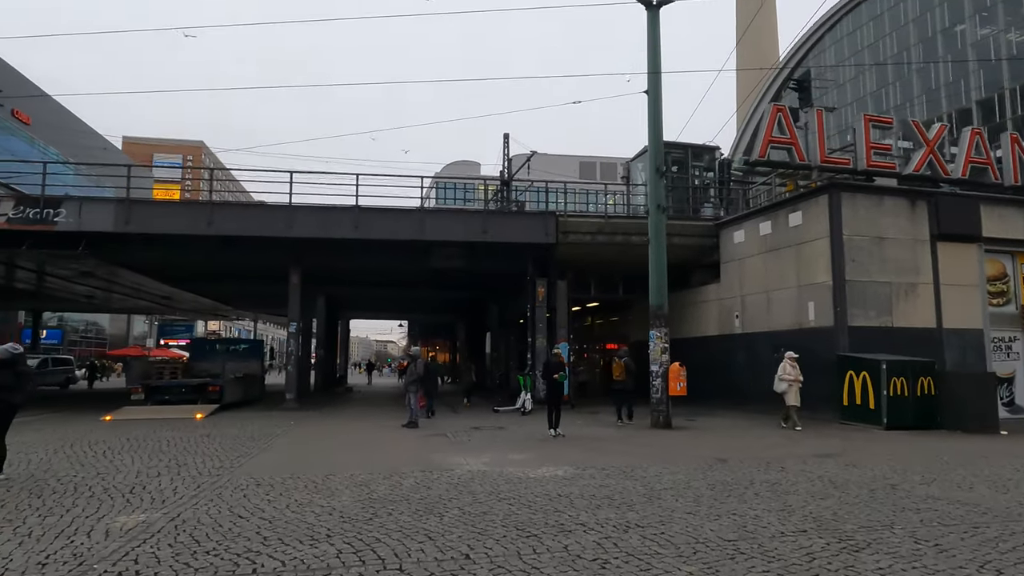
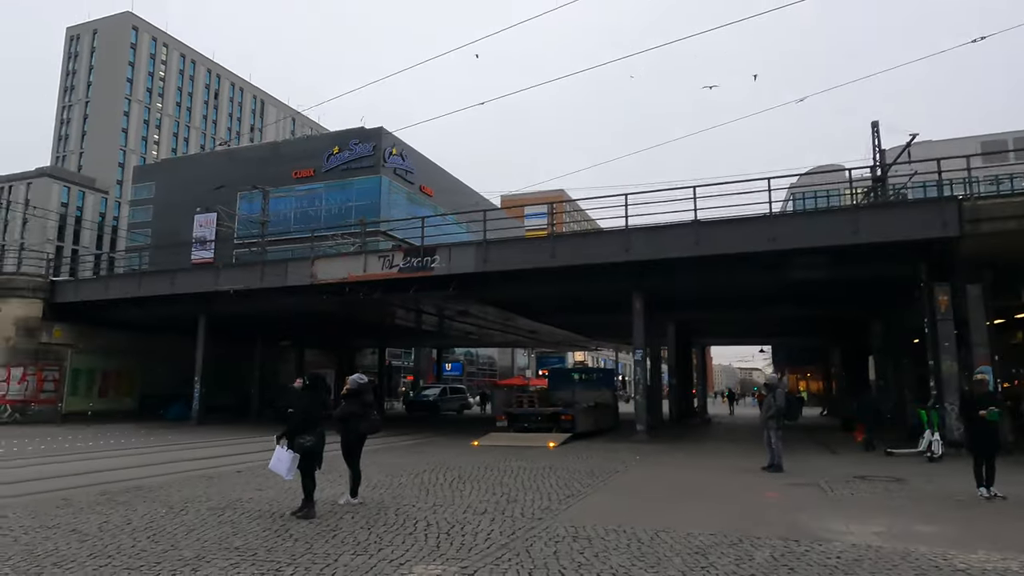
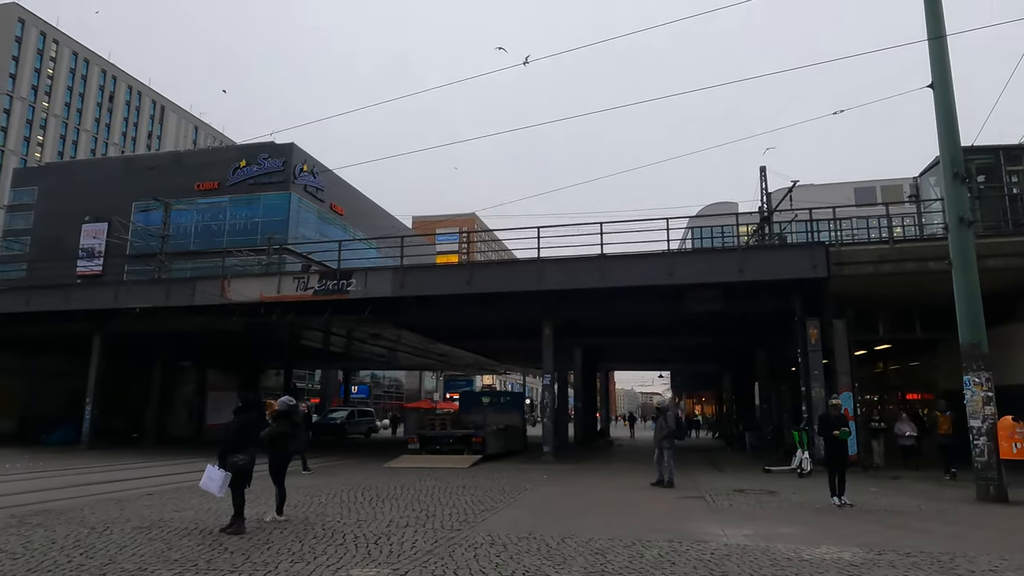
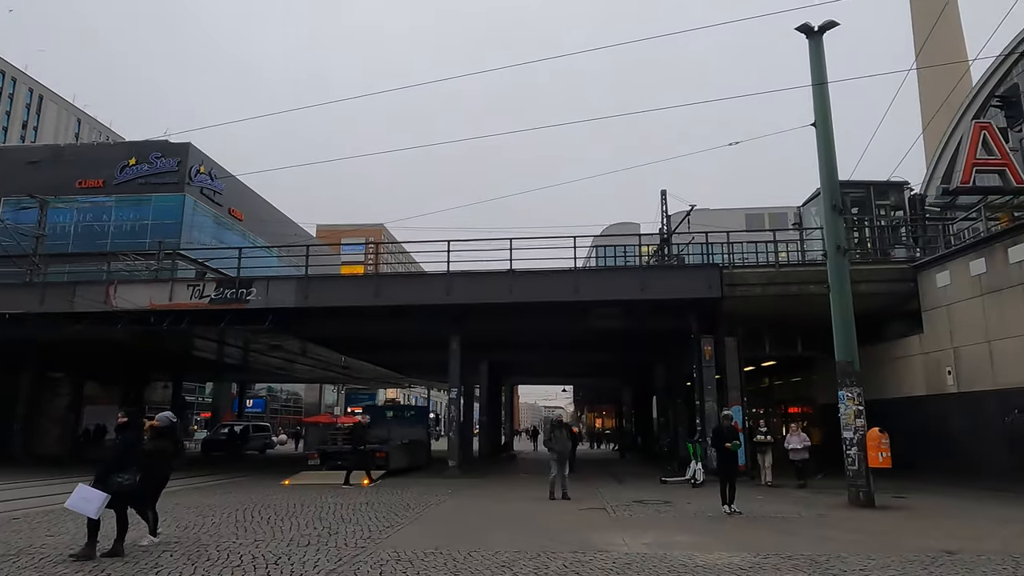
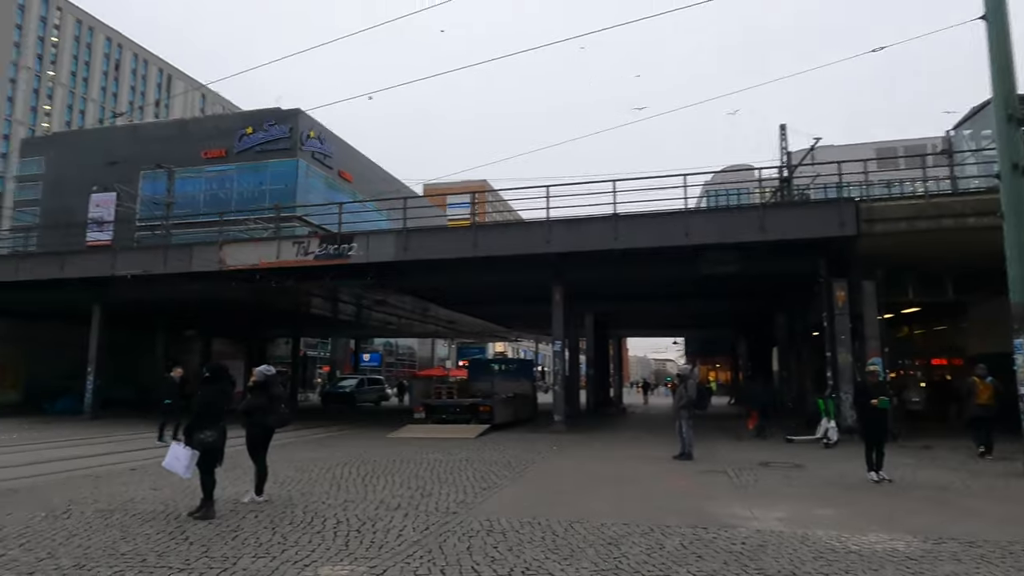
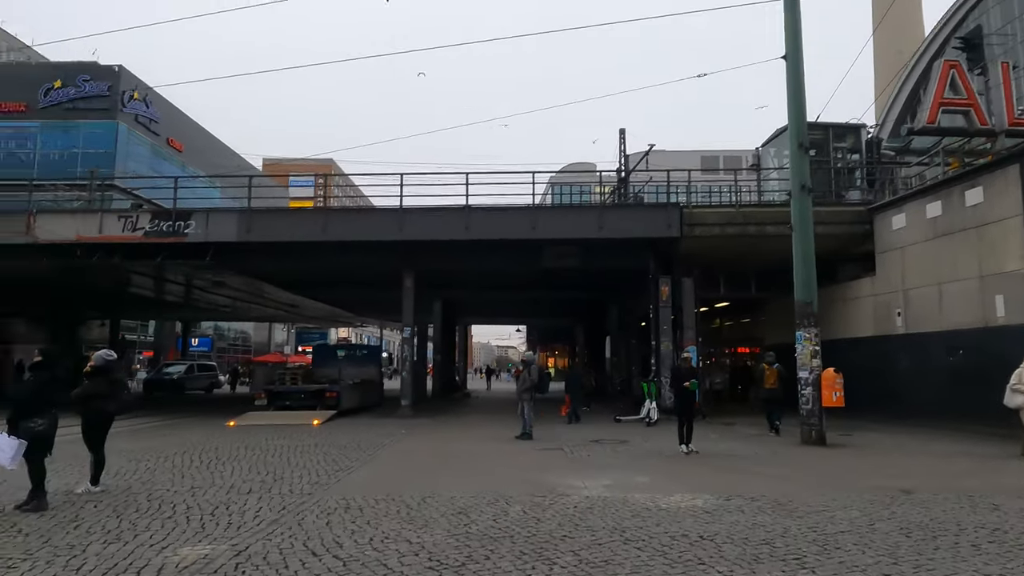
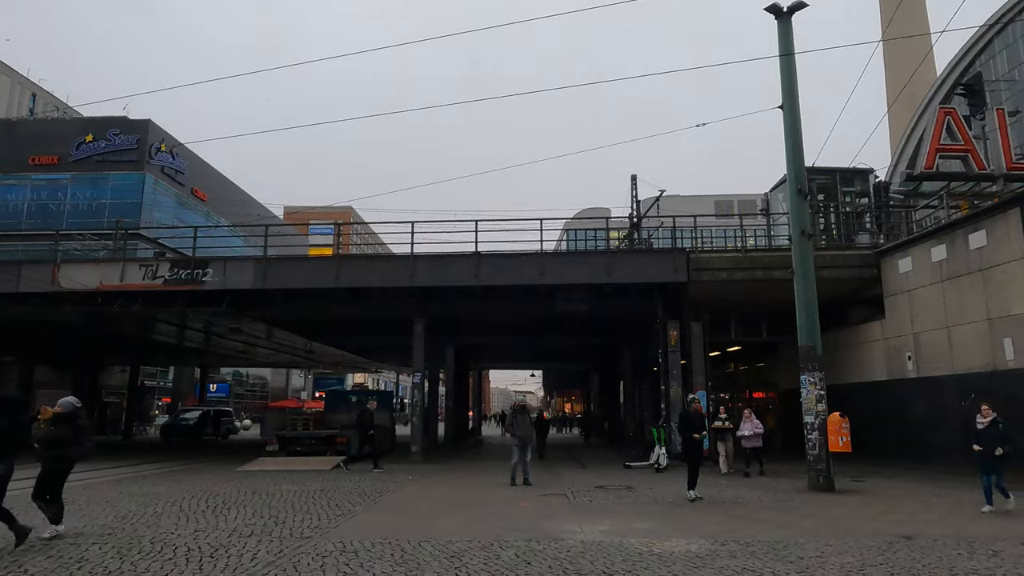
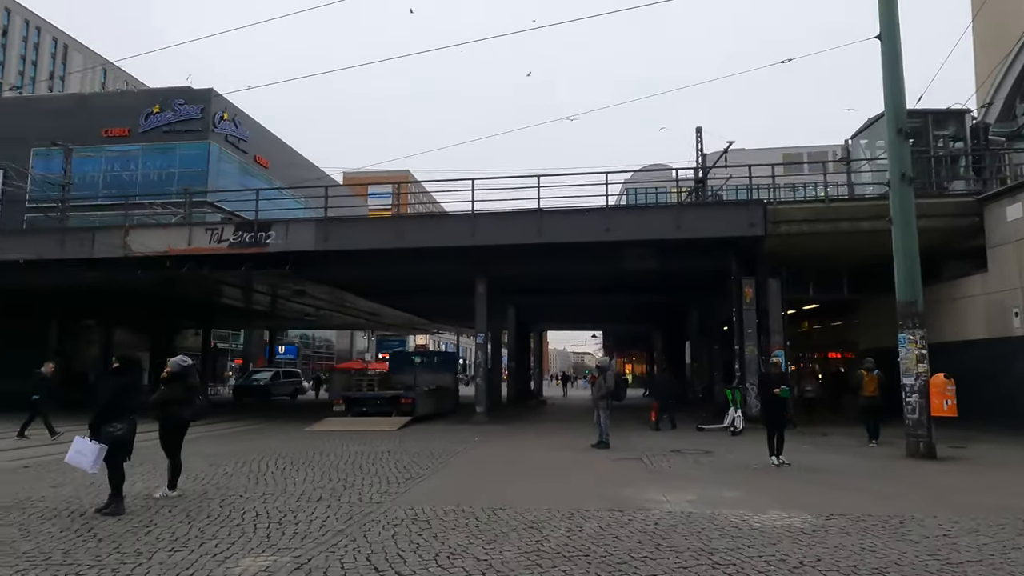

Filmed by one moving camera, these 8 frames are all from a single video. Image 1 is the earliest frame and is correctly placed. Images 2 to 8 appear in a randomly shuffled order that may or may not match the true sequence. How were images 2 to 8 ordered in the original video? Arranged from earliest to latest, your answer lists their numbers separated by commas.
6, 8, 5, 2, 3, 4, 7
